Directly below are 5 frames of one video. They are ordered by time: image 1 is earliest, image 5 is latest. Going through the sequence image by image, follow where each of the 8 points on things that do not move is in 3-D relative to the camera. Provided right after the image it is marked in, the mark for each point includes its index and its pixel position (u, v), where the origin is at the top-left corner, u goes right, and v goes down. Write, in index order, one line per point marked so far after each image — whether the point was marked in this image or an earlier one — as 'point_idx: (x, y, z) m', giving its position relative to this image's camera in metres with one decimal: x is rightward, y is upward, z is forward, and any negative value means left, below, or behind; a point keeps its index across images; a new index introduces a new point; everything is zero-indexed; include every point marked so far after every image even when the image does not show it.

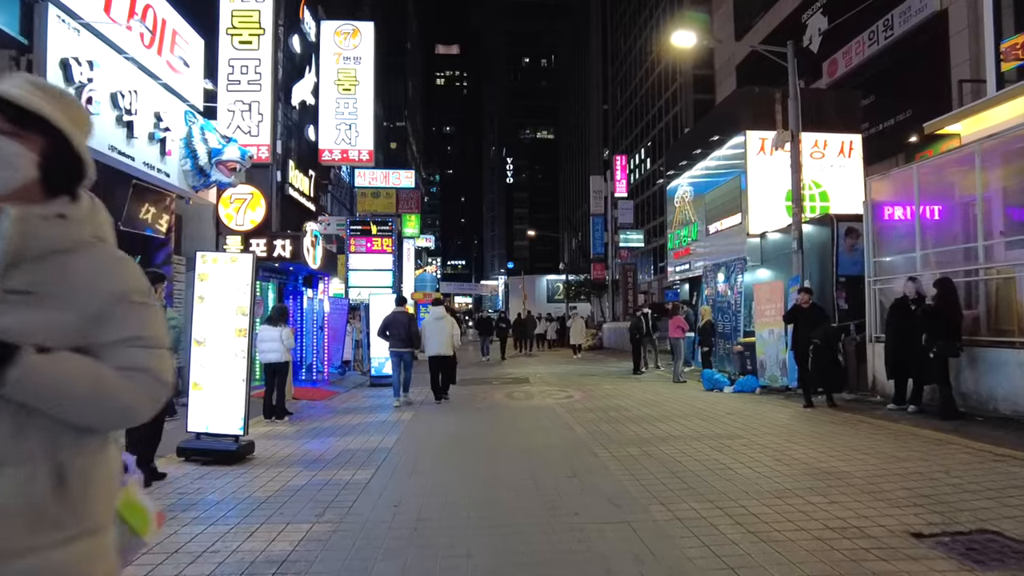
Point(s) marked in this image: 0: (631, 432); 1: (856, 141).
0: (+1.5, -1.9, +8.8) m
1: (+8.1, +3.5, +15.9) m
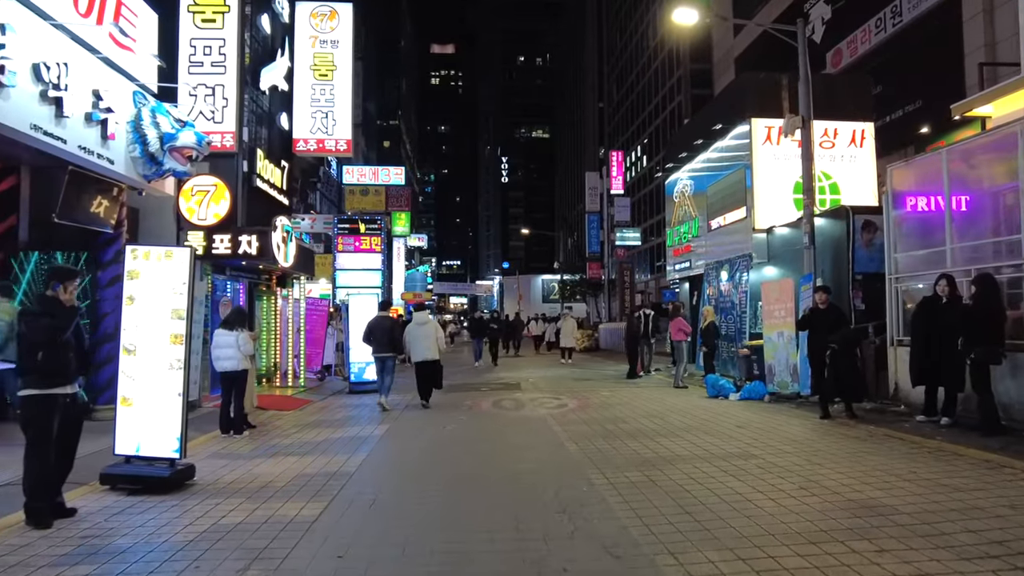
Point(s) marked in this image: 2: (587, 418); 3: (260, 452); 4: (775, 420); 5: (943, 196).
0: (+1.3, -1.9, +7.7) m
1: (+7.8, +3.5, +14.8) m
2: (+1.2, -2.0, +10.5) m
3: (-3.1, -2.0, +8.4) m
4: (+3.7, -1.9, +9.6) m
5: (+6.2, +1.3, +9.7) m
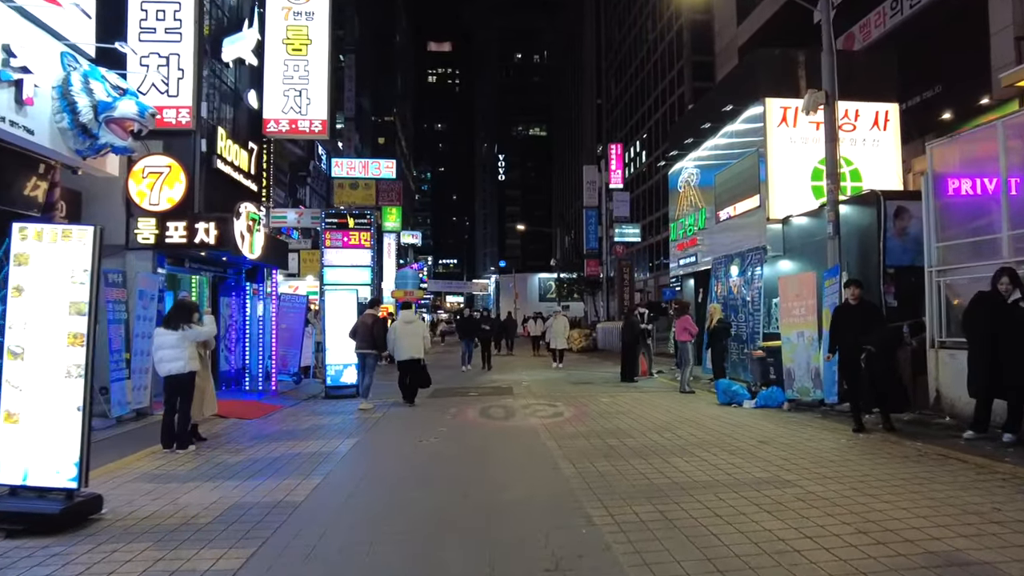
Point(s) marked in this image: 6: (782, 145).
0: (+1.2, -1.8, +6.4) m
1: (+7.6, +3.6, +13.6) m
2: (+1.0, -1.9, +9.2) m
3: (-3.3, -1.9, +7.1) m
4: (+3.6, -1.8, +8.3) m
5: (+6.1, +1.4, +8.5) m
6: (+5.4, +2.9, +13.6) m
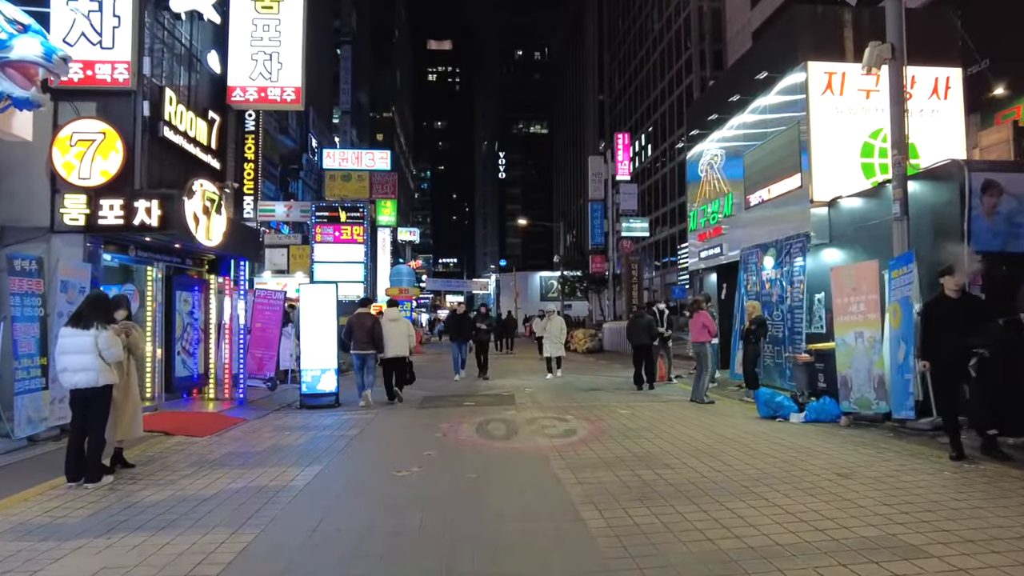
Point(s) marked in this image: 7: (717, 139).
0: (+1.2, -1.7, +4.6) m
1: (+7.7, +3.7, +11.7) m
2: (+1.1, -1.8, +7.4) m
3: (-3.3, -1.8, +5.3) m
4: (+3.6, -1.7, +6.5) m
5: (+6.1, +1.5, +6.6) m
6: (+5.5, +3.0, +11.8) m
7: (+4.9, +3.6, +16.2) m
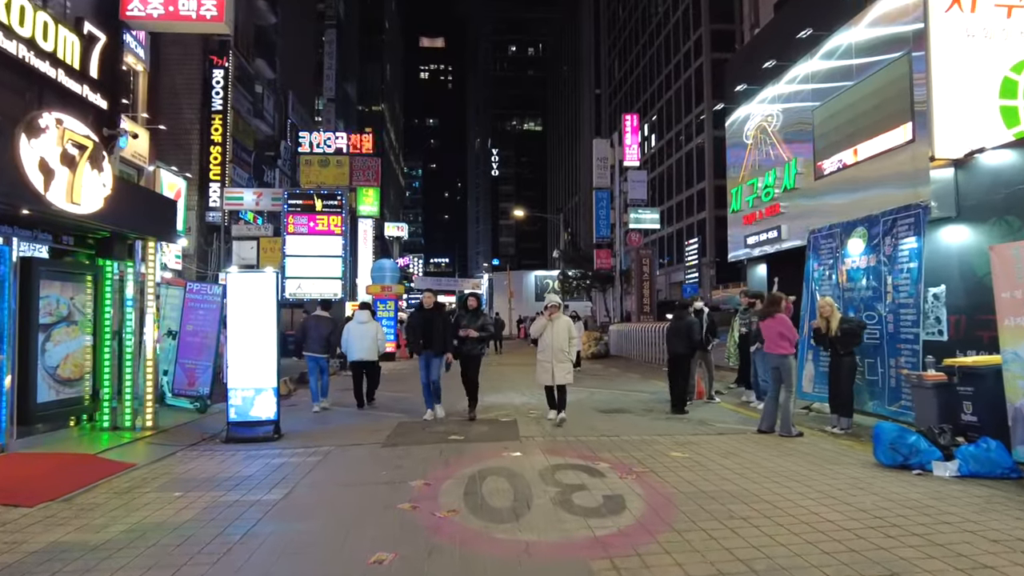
0: (+1.4, -1.5, +1.4) m
1: (+7.7, +3.8, +8.6) m
2: (+1.2, -1.7, +4.1) m
3: (-3.1, -1.7, +2.0) m
4: (+3.7, -1.6, +3.3) m
5: (+6.2, +1.6, +3.4) m
6: (+5.5, +3.1, +8.5) m
7: (+4.9, +3.7, +13.0) m
